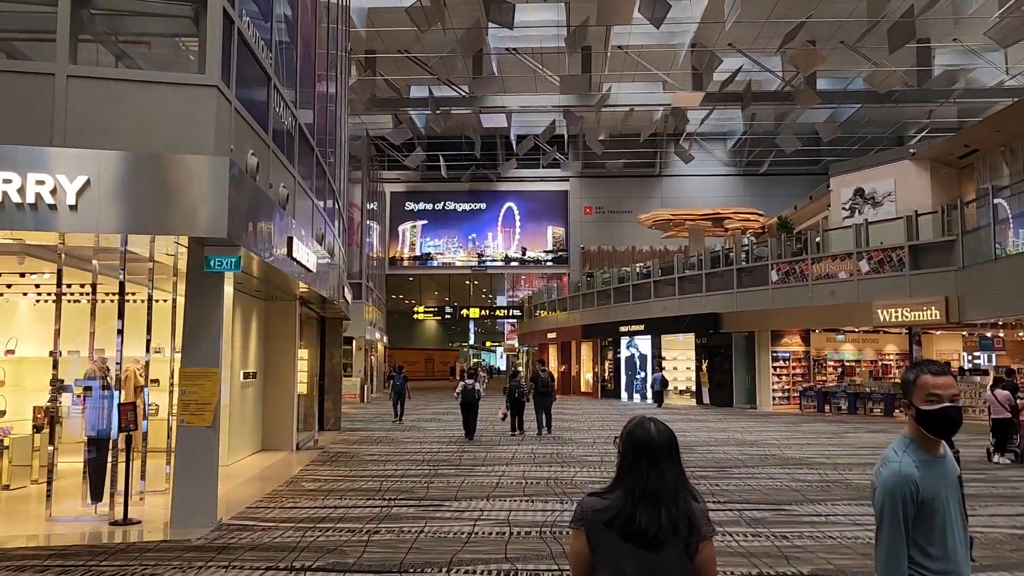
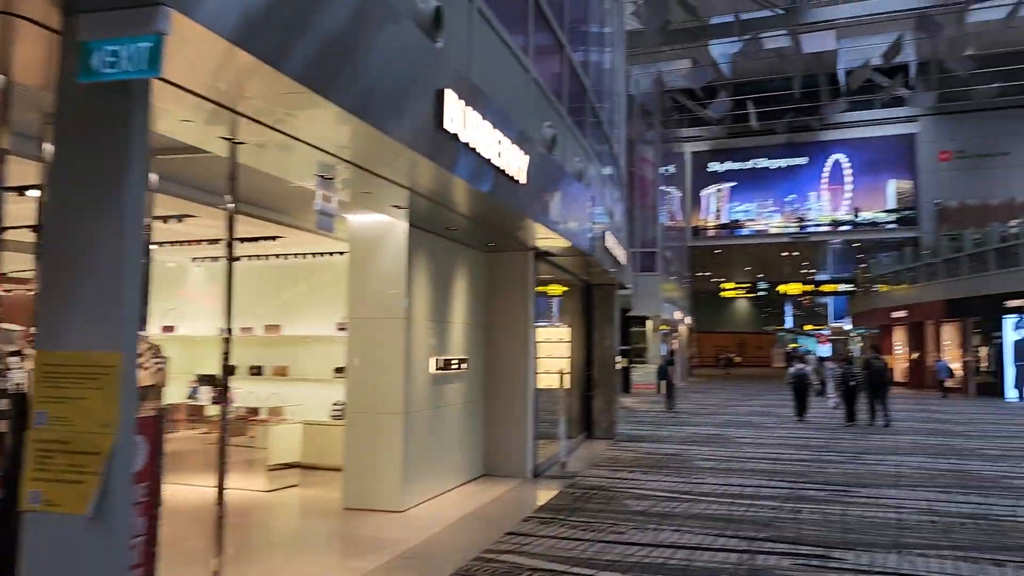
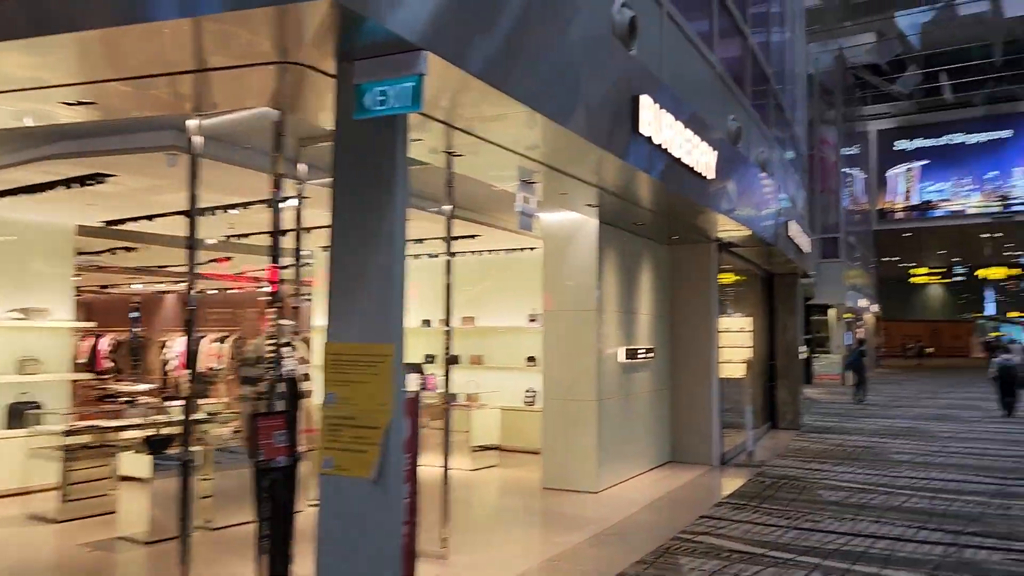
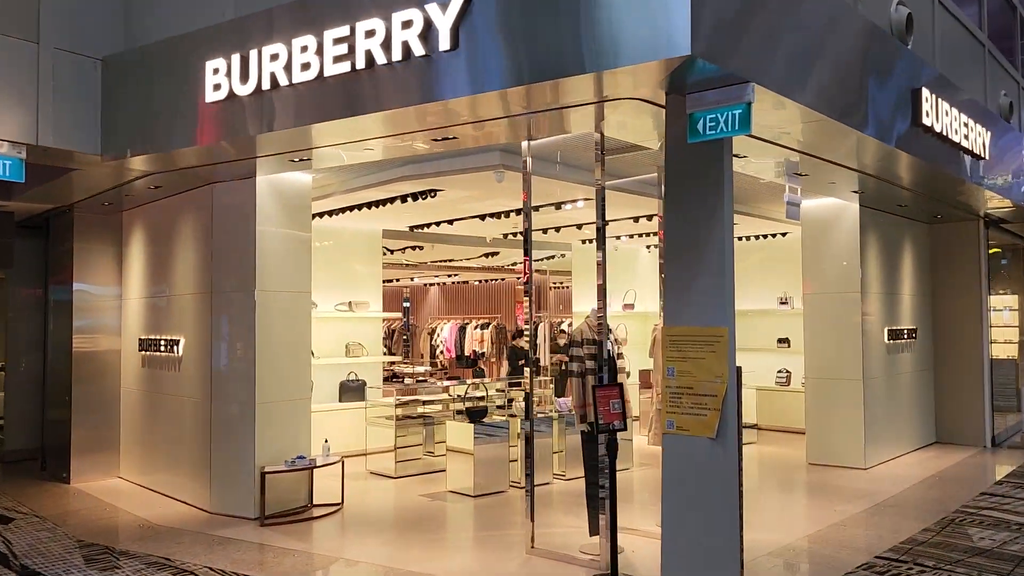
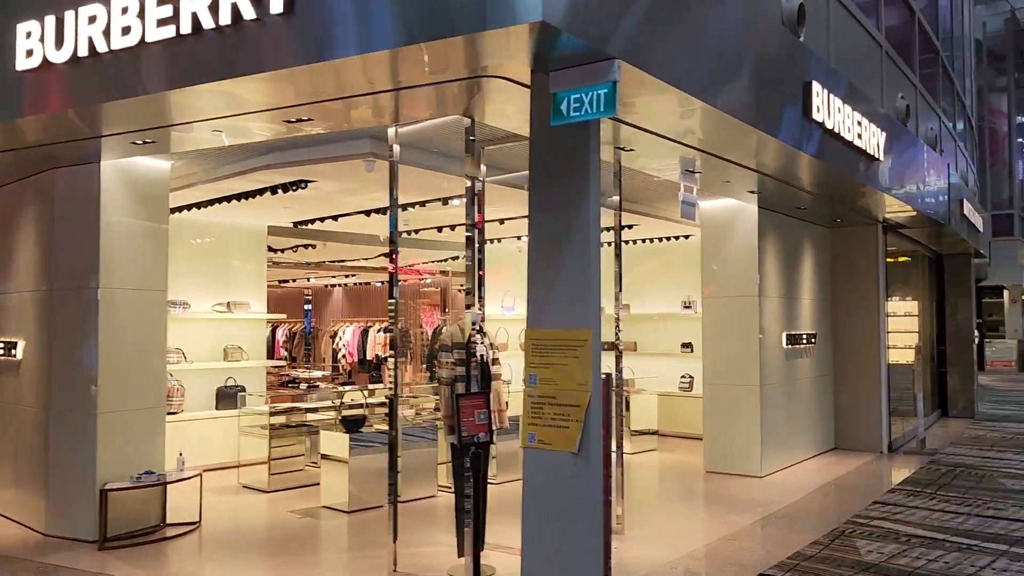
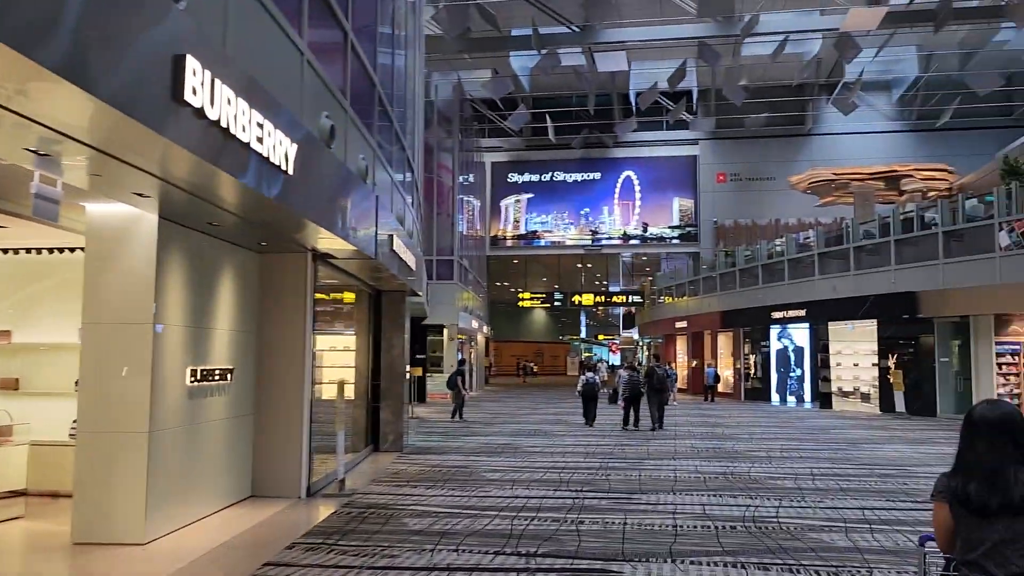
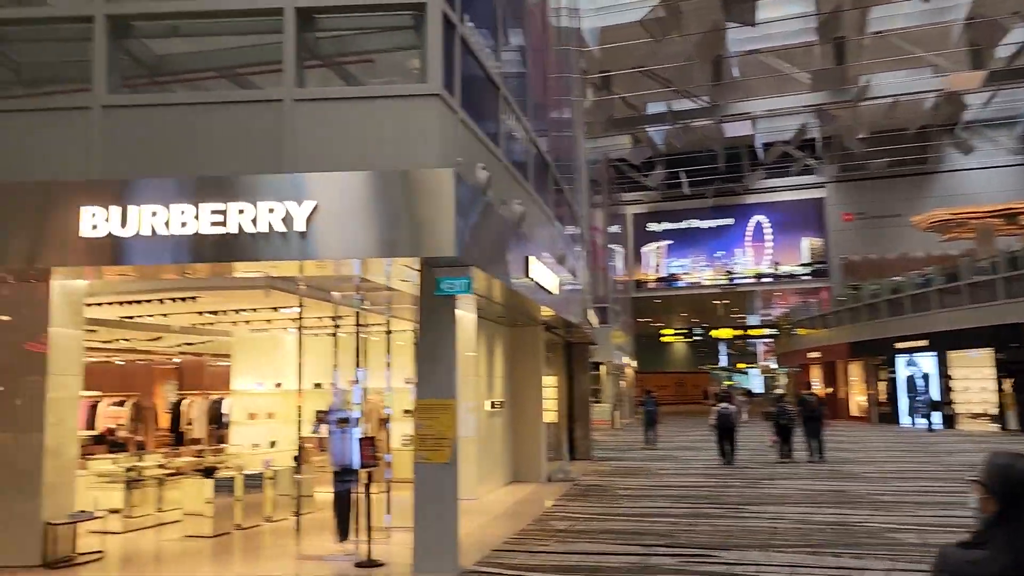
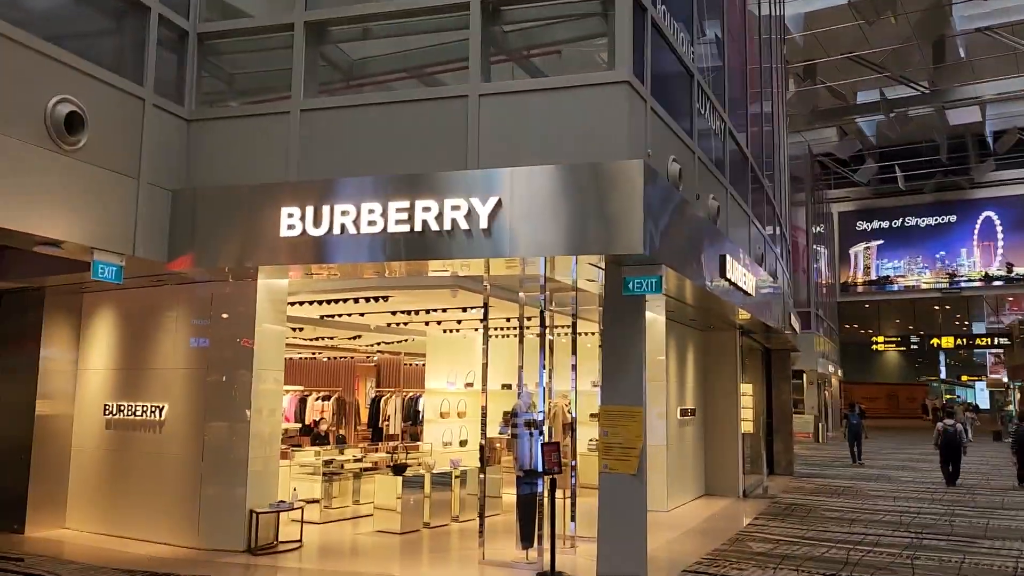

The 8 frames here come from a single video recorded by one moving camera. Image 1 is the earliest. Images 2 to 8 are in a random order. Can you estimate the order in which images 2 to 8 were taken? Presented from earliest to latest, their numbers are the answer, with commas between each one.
7, 8, 4, 5, 3, 2, 6
